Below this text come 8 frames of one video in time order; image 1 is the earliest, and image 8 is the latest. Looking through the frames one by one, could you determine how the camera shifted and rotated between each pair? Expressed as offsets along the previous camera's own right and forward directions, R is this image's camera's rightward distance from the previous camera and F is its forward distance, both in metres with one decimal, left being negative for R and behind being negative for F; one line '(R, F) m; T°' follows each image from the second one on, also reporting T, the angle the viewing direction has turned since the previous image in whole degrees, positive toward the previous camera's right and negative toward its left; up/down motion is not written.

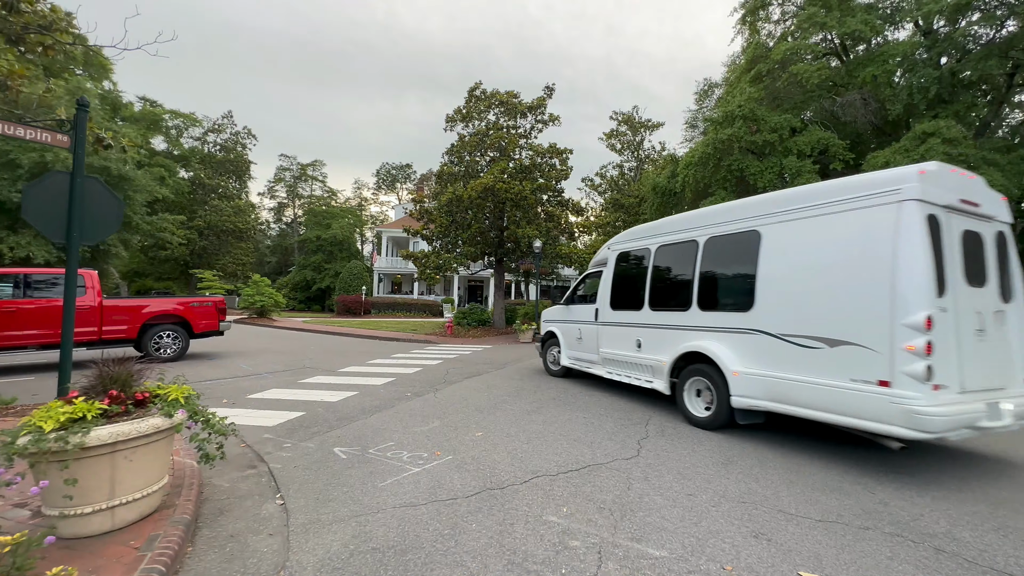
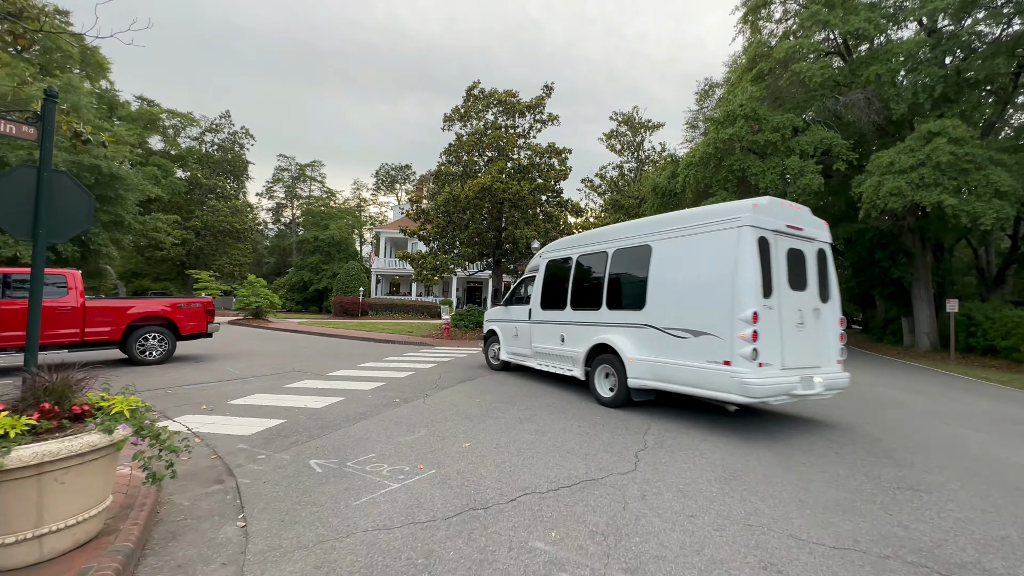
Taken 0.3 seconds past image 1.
(+0.1, +0.3) m; 0°
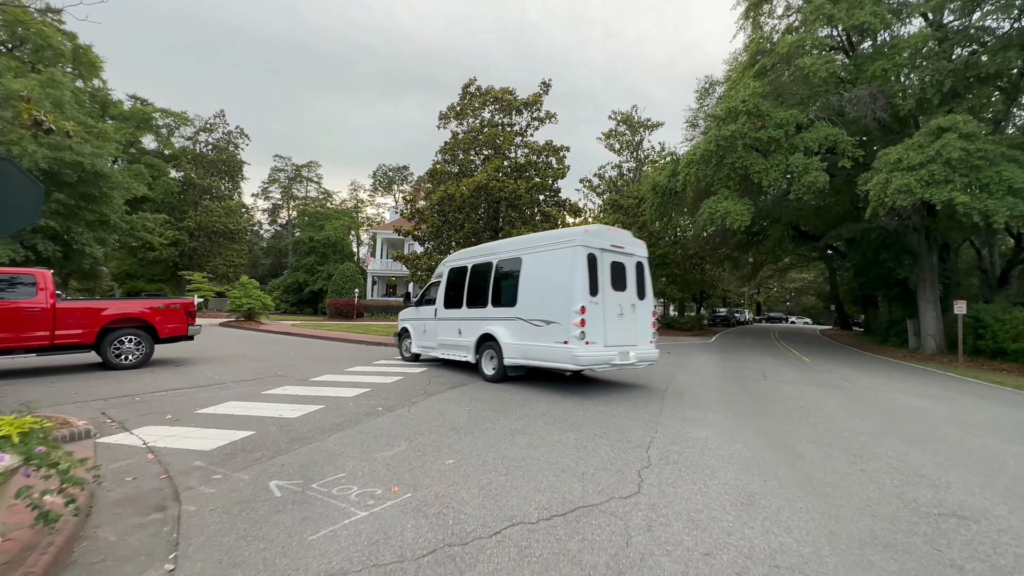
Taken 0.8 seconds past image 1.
(+0.1, +0.6) m; 0°
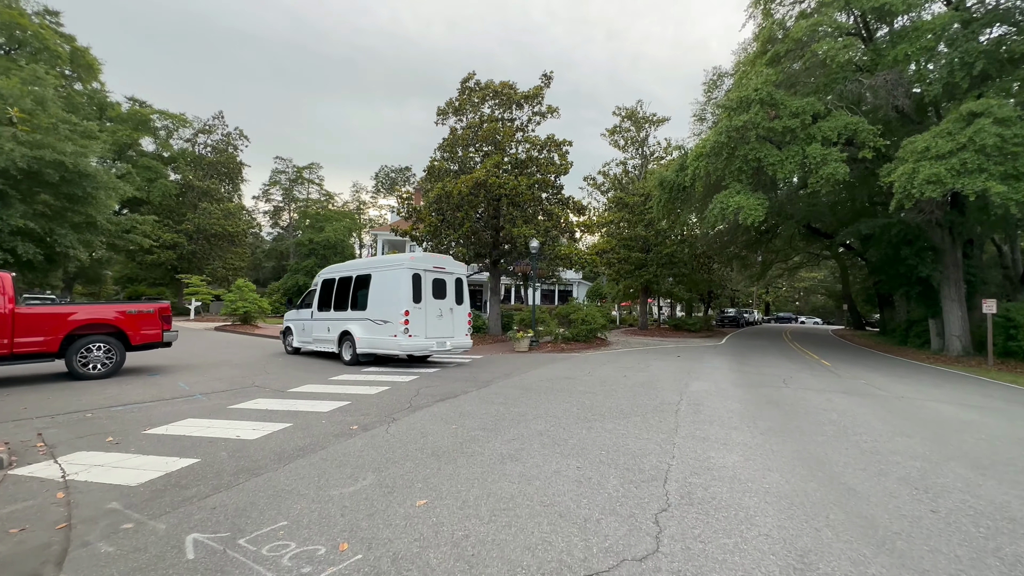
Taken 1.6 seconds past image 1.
(+0.2, +0.9) m; -1°
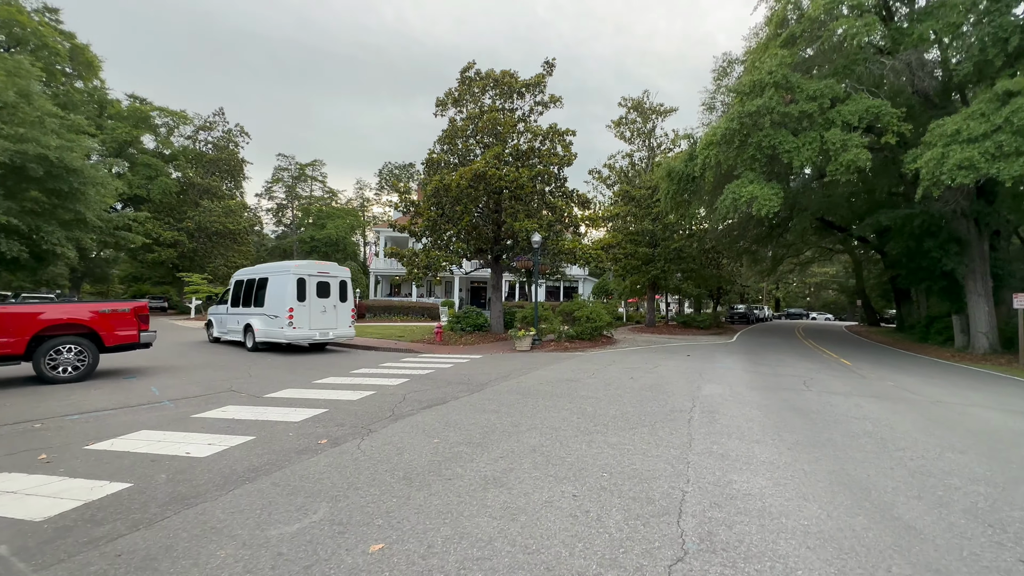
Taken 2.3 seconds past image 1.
(+0.2, +0.8) m; -1°
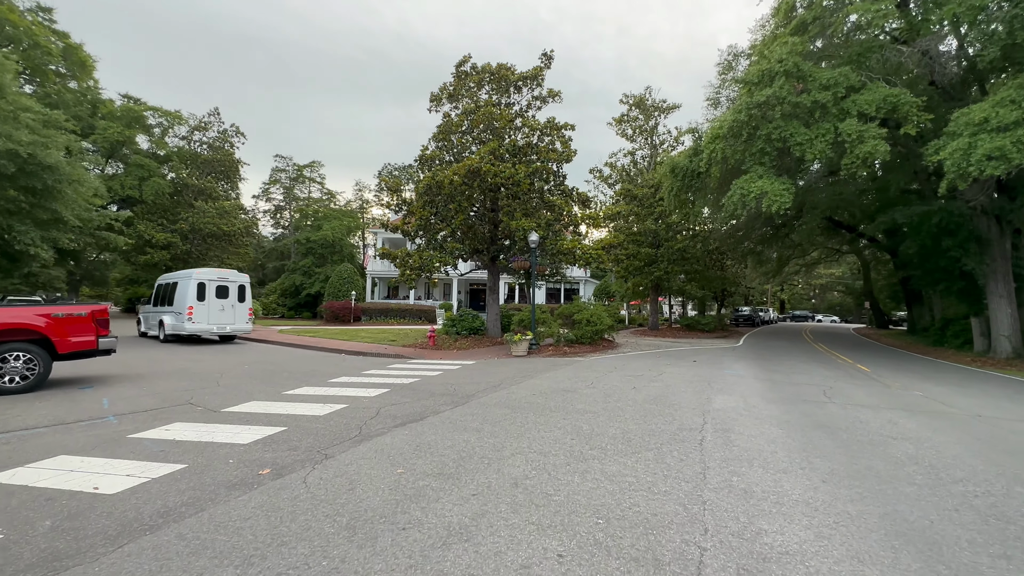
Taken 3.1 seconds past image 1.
(+0.2, +0.9) m; 0°
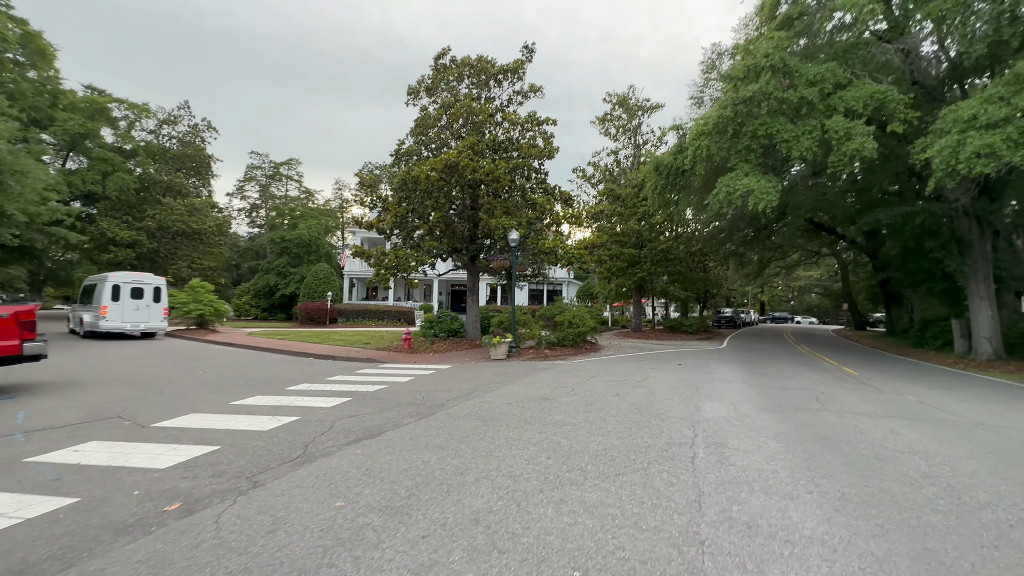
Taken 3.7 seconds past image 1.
(+0.2, +0.7) m; +2°
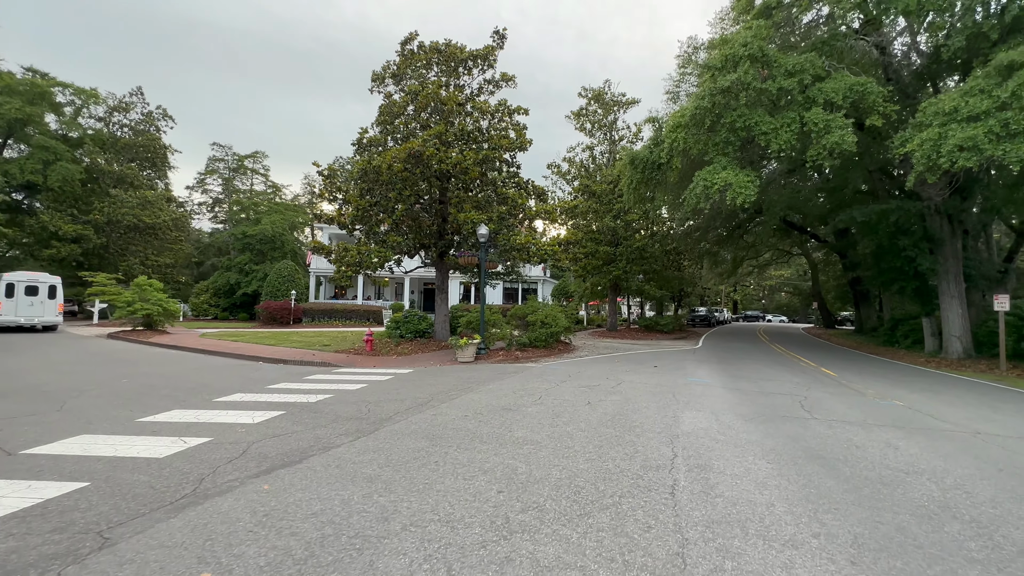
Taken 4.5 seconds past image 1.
(+0.3, +0.9) m; +3°
